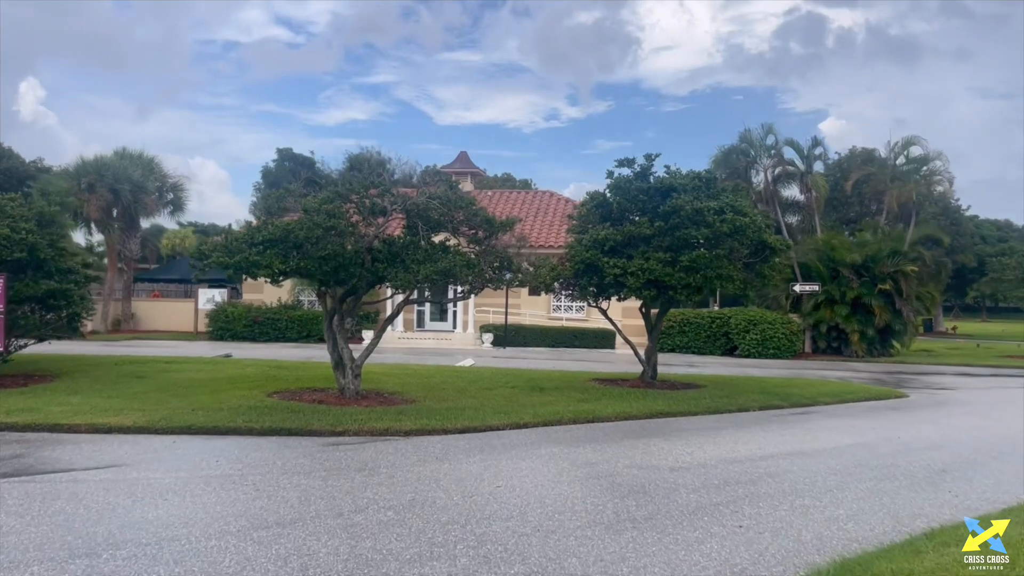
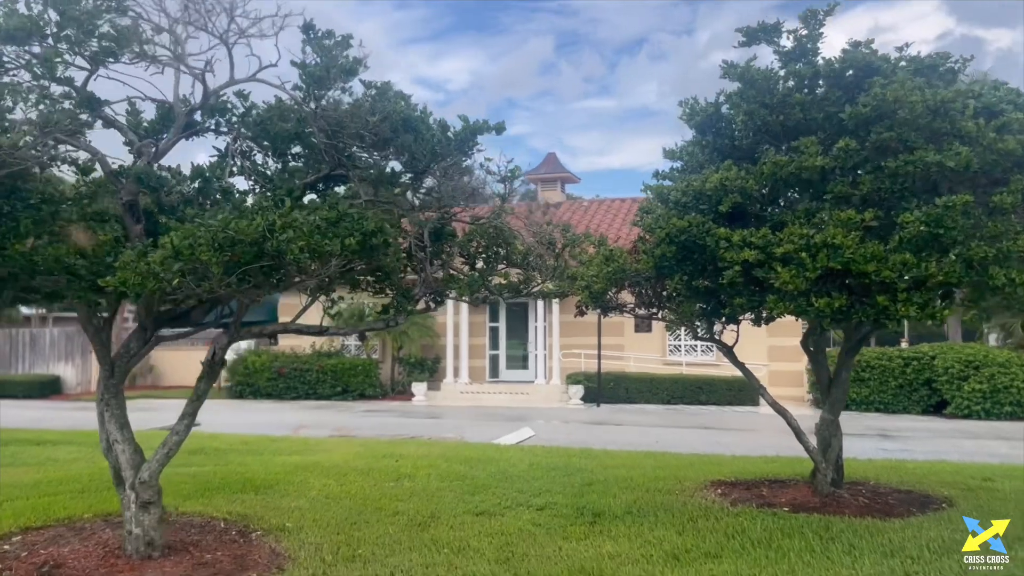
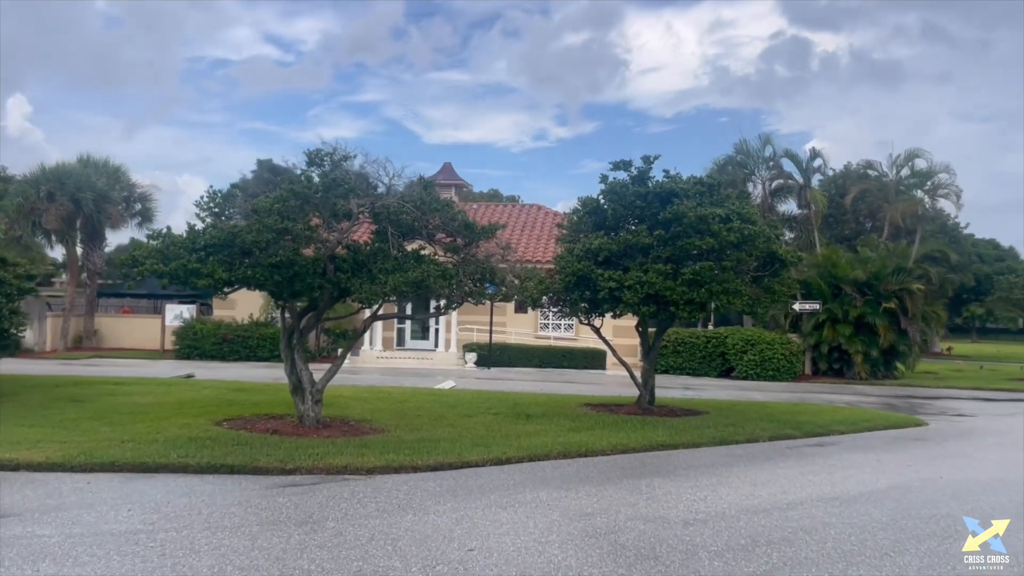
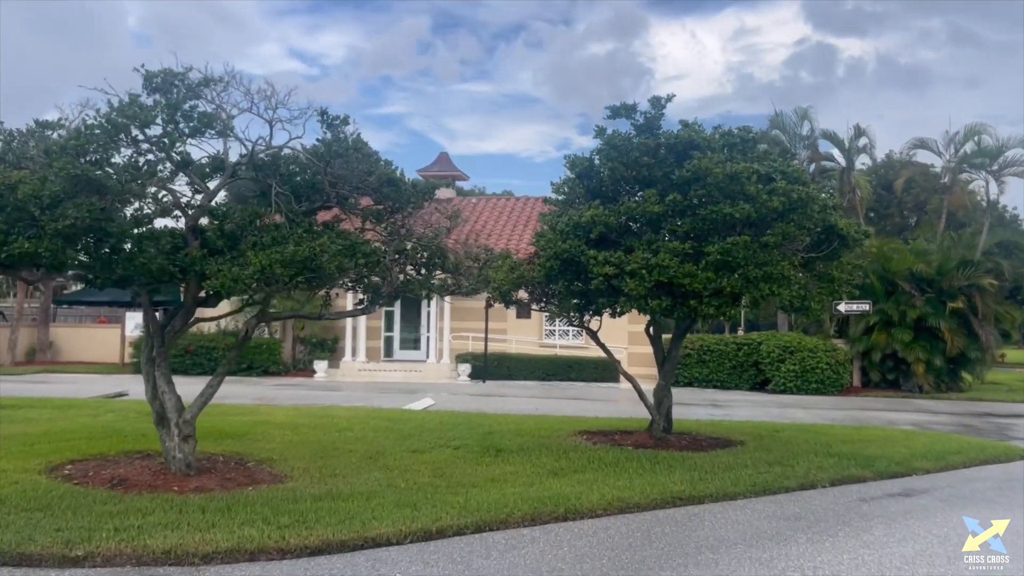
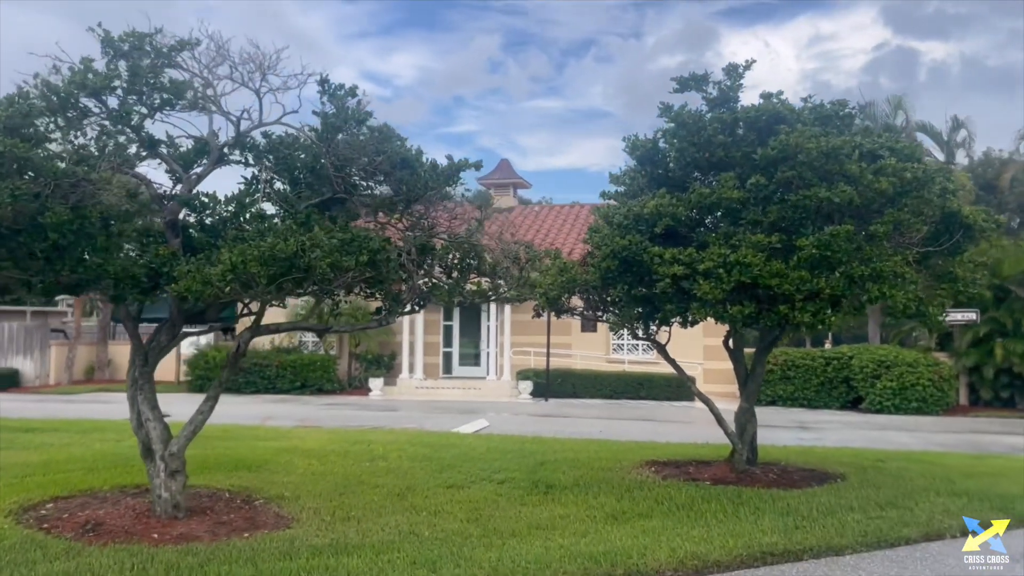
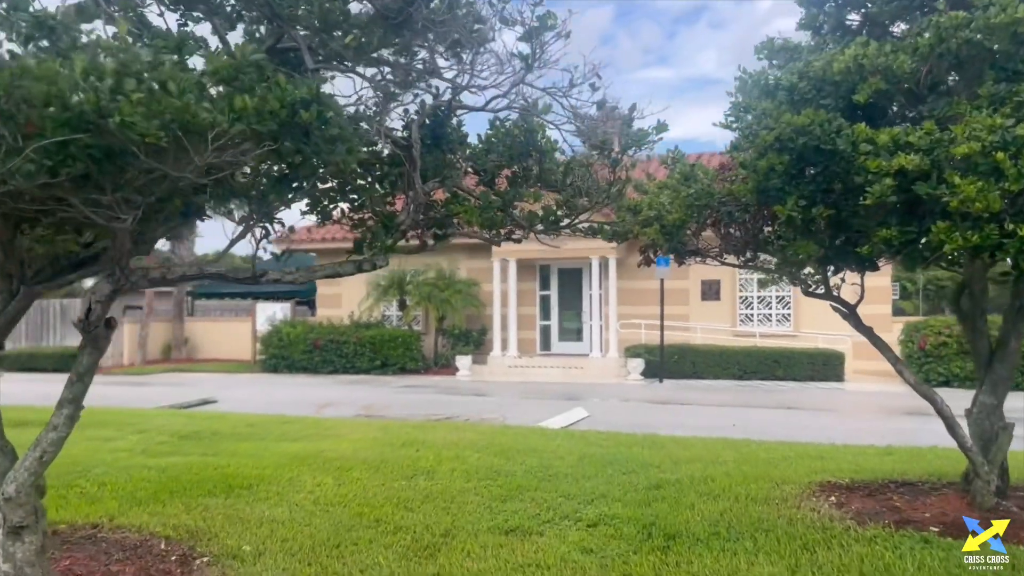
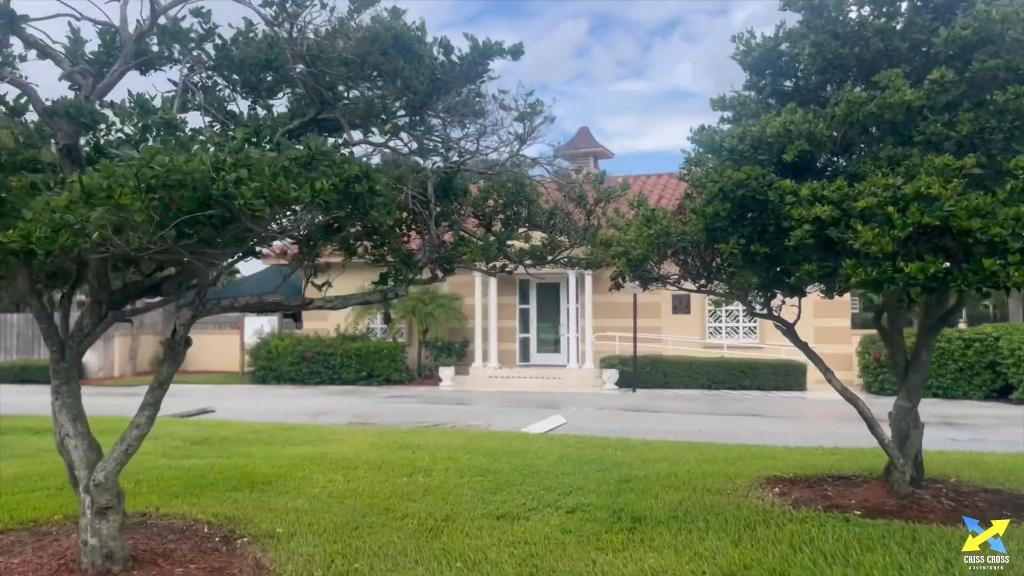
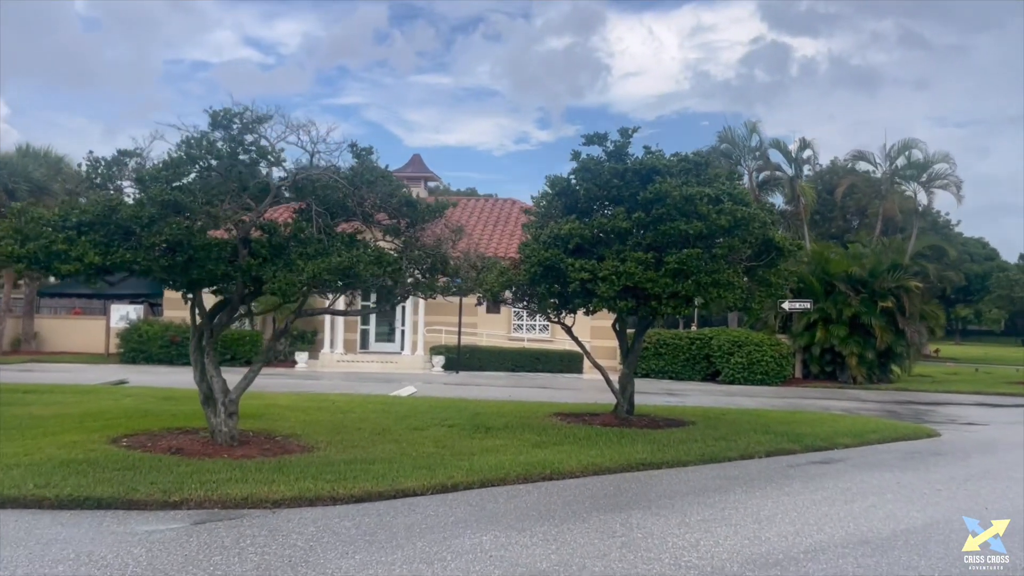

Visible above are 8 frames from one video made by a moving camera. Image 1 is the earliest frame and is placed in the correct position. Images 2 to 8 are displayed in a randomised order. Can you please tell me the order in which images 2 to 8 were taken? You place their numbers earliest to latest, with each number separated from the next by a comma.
3, 8, 4, 5, 2, 7, 6
